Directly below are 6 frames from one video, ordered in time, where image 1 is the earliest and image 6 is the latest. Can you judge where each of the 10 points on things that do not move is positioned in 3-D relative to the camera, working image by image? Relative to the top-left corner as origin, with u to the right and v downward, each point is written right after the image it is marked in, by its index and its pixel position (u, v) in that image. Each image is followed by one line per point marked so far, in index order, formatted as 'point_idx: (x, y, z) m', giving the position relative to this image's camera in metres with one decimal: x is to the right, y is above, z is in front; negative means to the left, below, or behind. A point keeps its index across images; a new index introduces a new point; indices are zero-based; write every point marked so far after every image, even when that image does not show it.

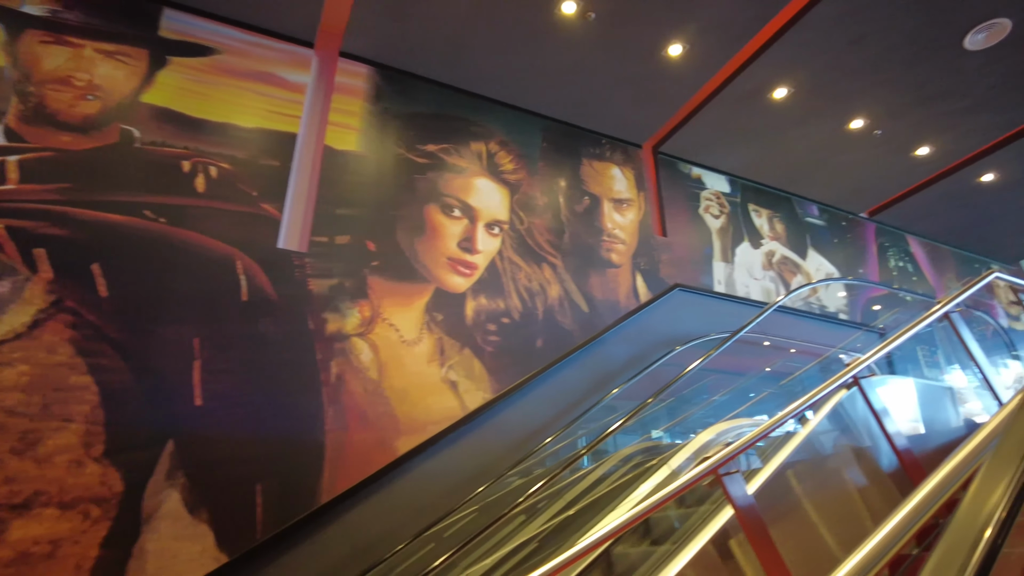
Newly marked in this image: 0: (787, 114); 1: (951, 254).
0: (+2.5, +1.6, +5.9) m
1: (+5.7, +0.4, +8.2) m
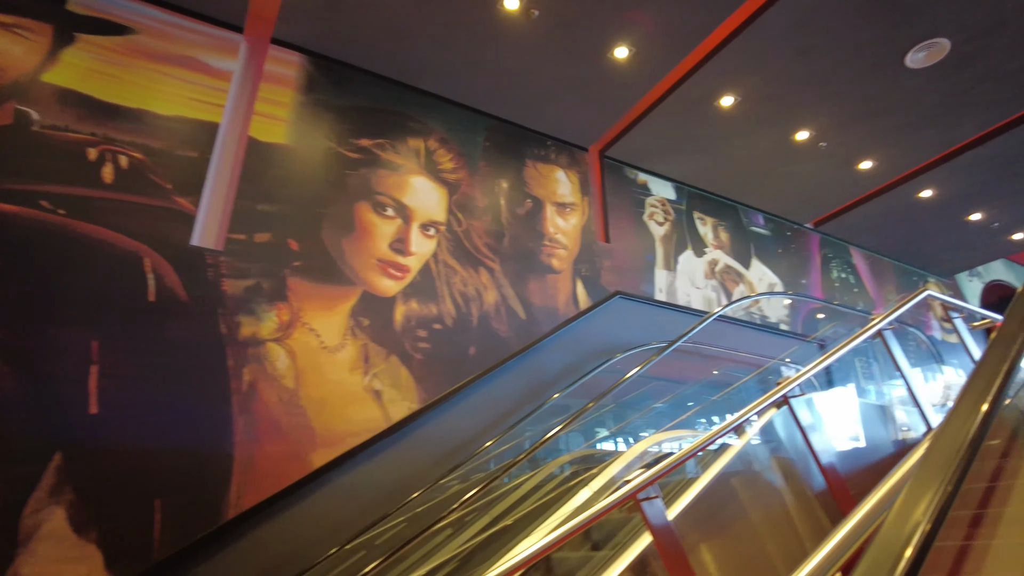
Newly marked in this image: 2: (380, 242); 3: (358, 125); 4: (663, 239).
0: (+2.0, +1.5, +5.8) m
1: (+5.0, +0.3, +8.4) m
2: (-1.0, +0.4, +4.8) m
3: (-1.2, +1.3, +5.0) m
4: (+1.5, +0.5, +6.3) m
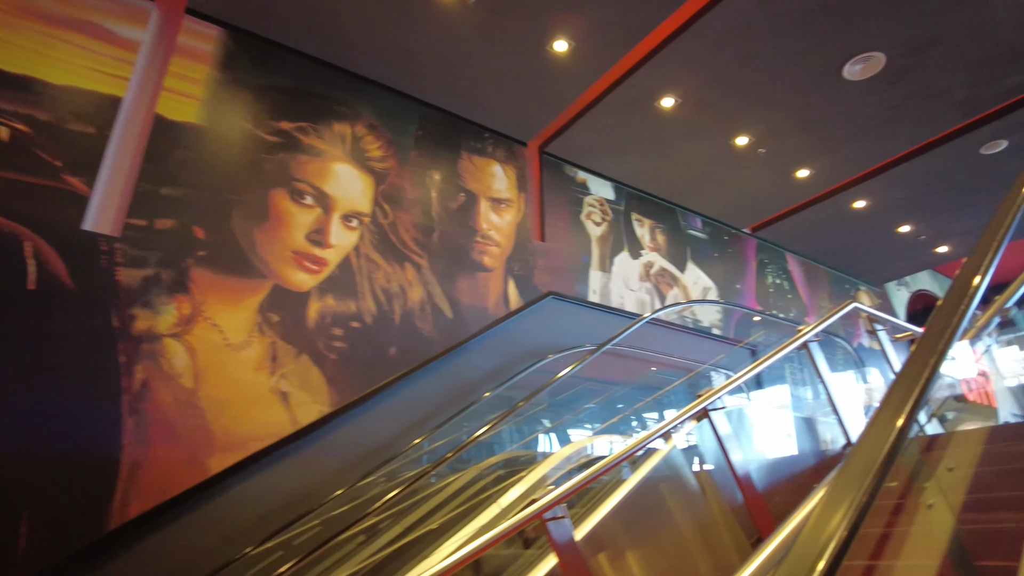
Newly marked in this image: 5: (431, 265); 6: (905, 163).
0: (+1.5, +1.5, +5.7) m
1: (+4.2, +0.2, +8.5) m
2: (-1.5, +0.4, +4.5) m
3: (-1.7, +1.4, +4.7) m
4: (+0.9, +0.5, +6.2) m
5: (-0.7, +0.2, +5.0) m
6: (+4.0, +1.3, +6.4) m
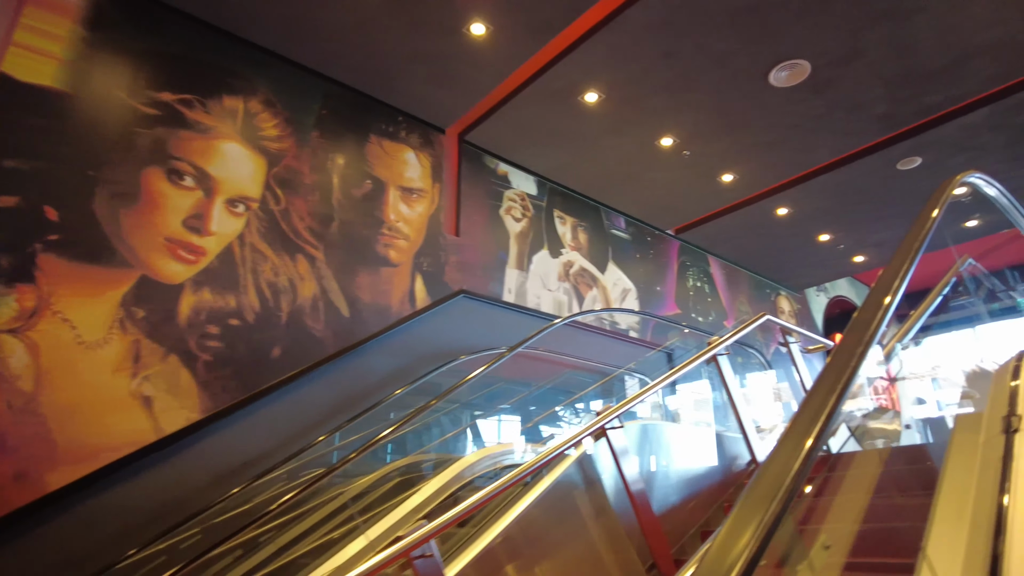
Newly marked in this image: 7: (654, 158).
0: (+0.7, +1.5, +5.5) m
1: (+3.2, +0.1, +8.6) m
2: (-2.2, +0.5, +4.0) m
3: (-2.4, +1.4, +4.2) m
4: (+0.1, +0.5, +5.9) m
5: (-1.3, +0.2, +4.6) m
6: (+3.2, +1.1, +6.4) m
7: (+1.4, +1.2, +6.0) m
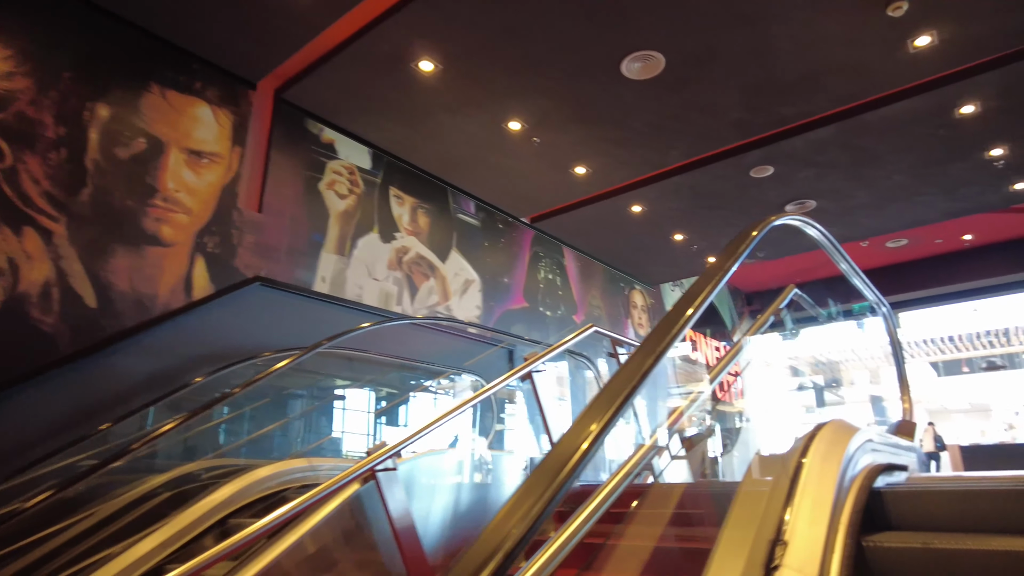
0: (-0.6, +1.5, +4.8) m
1: (+1.2, +0.2, +8.4) m
2: (-3.3, +0.6, +3.0) m
3: (-3.4, +1.6, +3.1) m
4: (-1.4, +0.6, +5.2) m
5: (-2.6, +0.3, +3.7) m
6: (+1.6, +1.1, +6.1) m
7: (-0.1, +1.3, +5.5) m
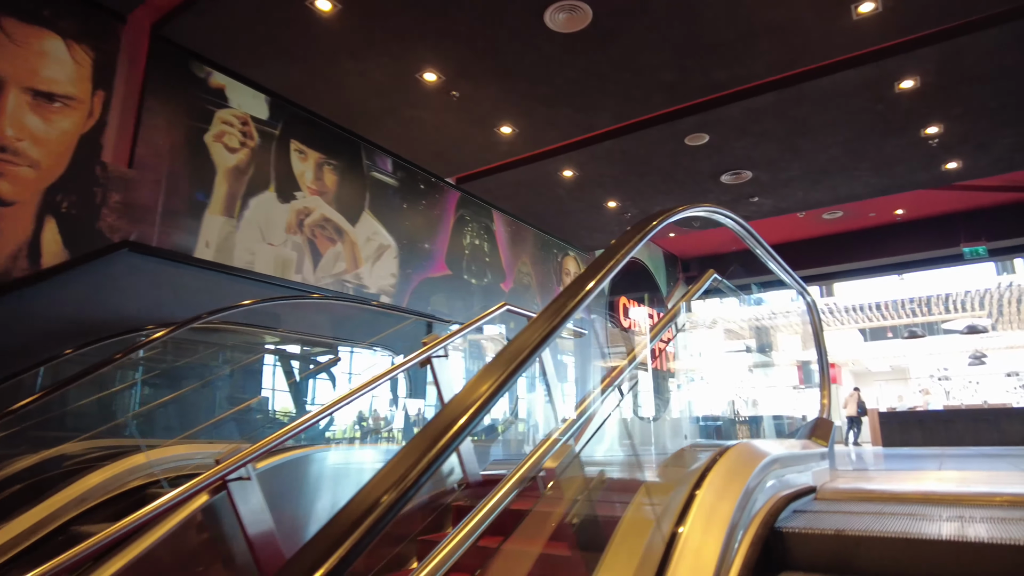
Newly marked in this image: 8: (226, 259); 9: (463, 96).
0: (-1.2, +1.7, +4.3) m
1: (+0.3, +0.7, +8.0) m
2: (-3.7, +0.7, +2.3) m
3: (-3.9, +1.7, +2.3) m
4: (-2.0, +0.9, +4.6) m
5: (-3.1, +0.5, +3.1) m
6: (+0.9, +1.4, +5.8) m
7: (-0.7, +1.5, +5.0) m
8: (-2.0, +0.2, +4.5) m
9: (-0.4, +1.5, +5.0) m
